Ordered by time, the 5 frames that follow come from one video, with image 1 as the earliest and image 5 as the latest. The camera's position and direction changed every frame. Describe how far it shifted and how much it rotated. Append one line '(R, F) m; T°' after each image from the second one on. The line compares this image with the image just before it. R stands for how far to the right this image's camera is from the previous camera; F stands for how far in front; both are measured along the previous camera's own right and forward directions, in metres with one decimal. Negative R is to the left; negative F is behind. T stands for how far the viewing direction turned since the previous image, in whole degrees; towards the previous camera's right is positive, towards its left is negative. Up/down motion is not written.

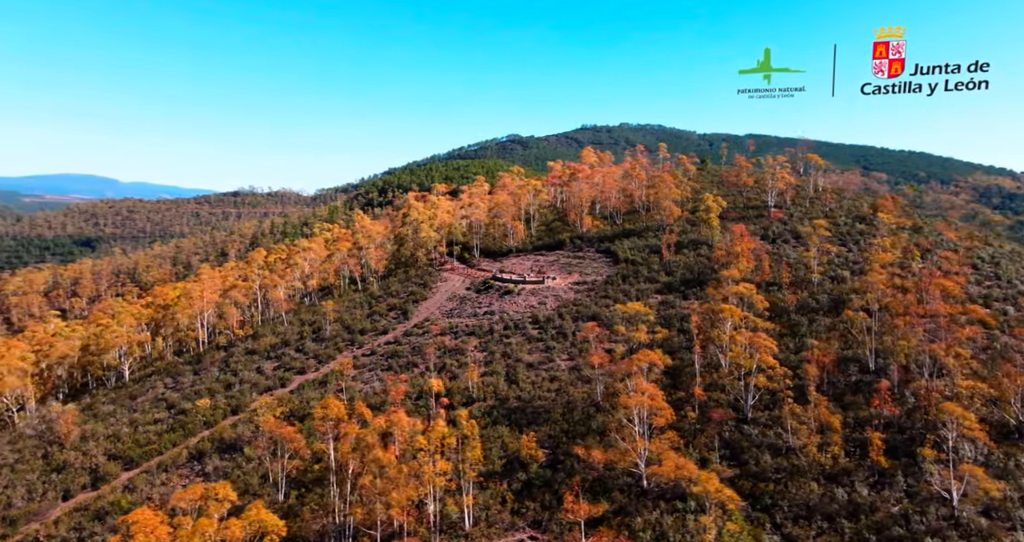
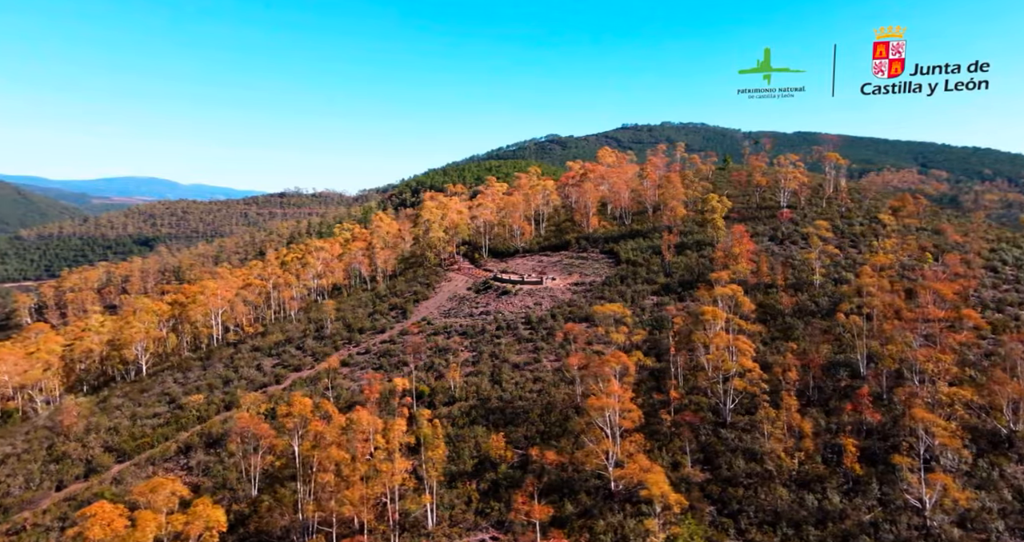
(+3.2, -0.2) m; -3°
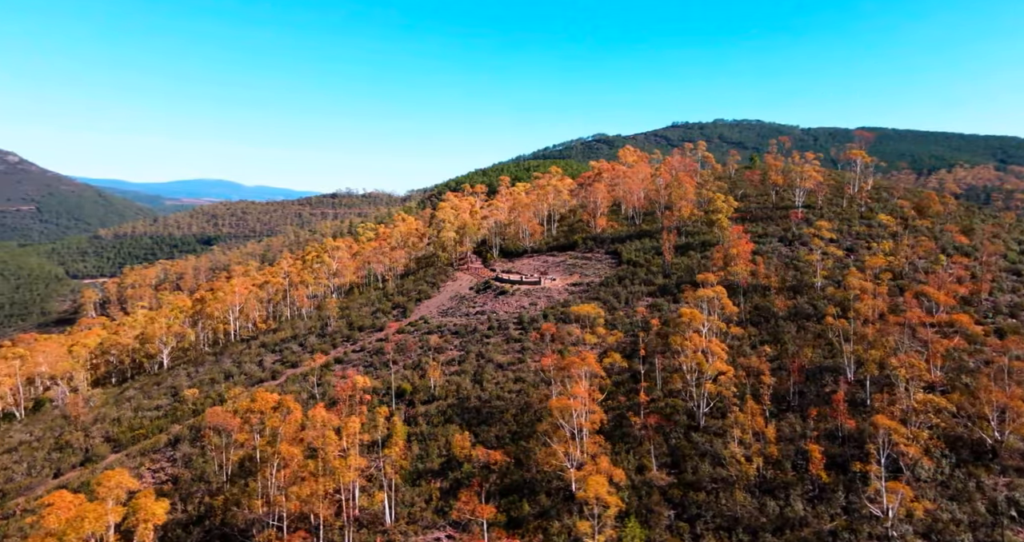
(+3.9, -0.3) m; -3°
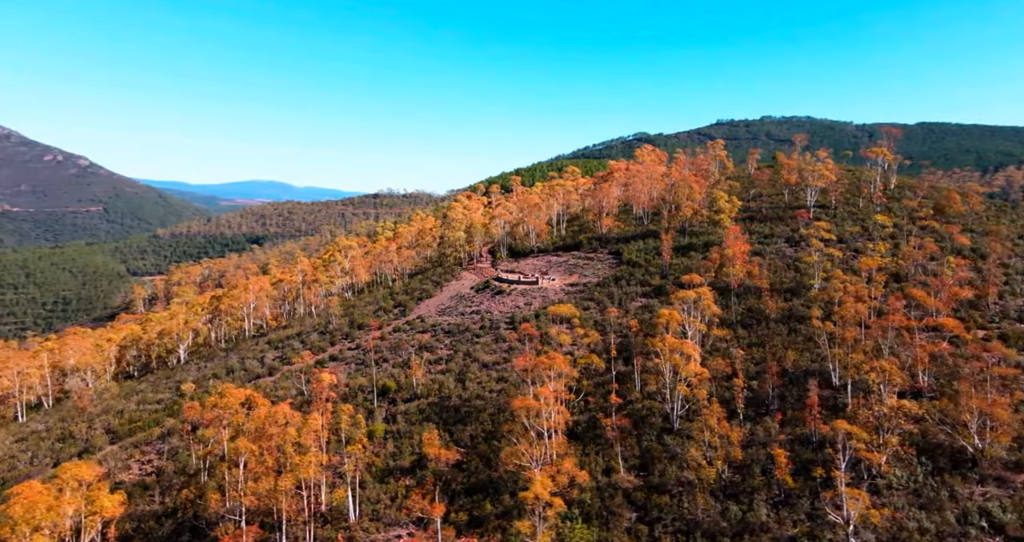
(+3.5, -0.3) m; -3°
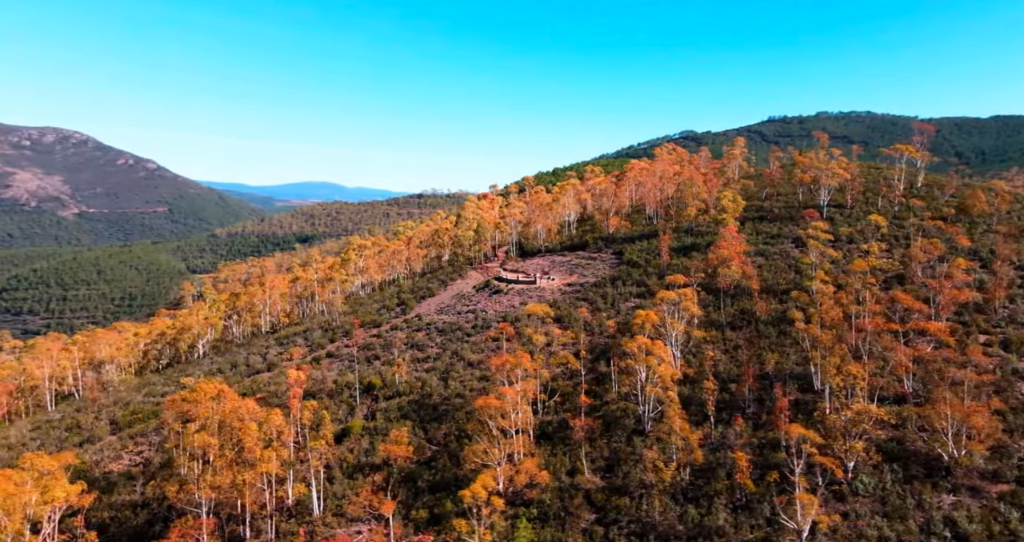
(+3.8, -0.4) m; -3°
